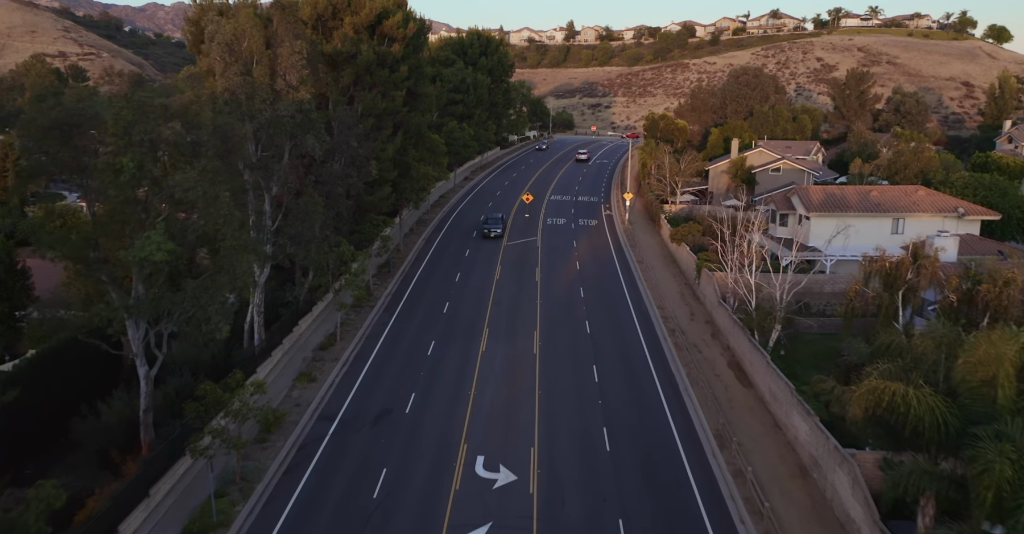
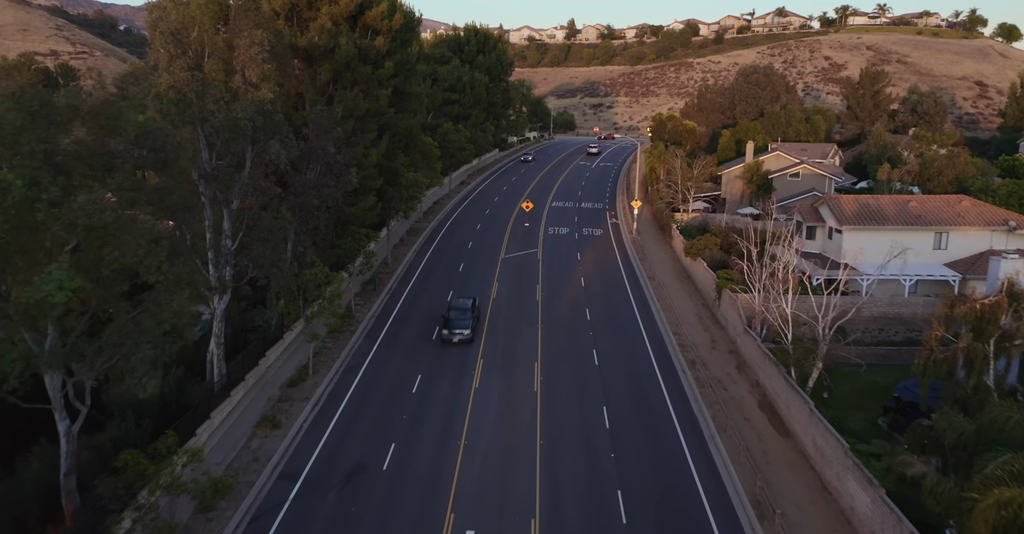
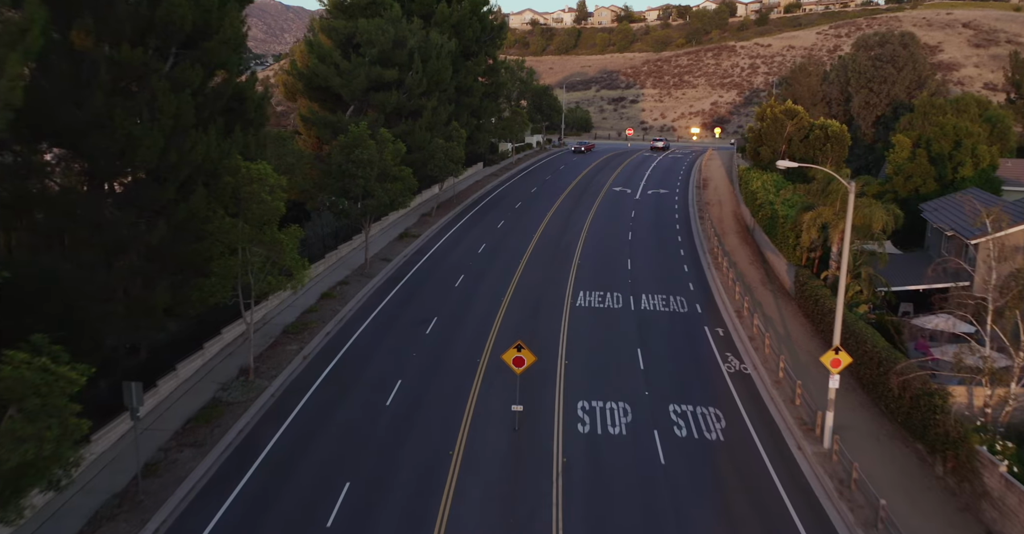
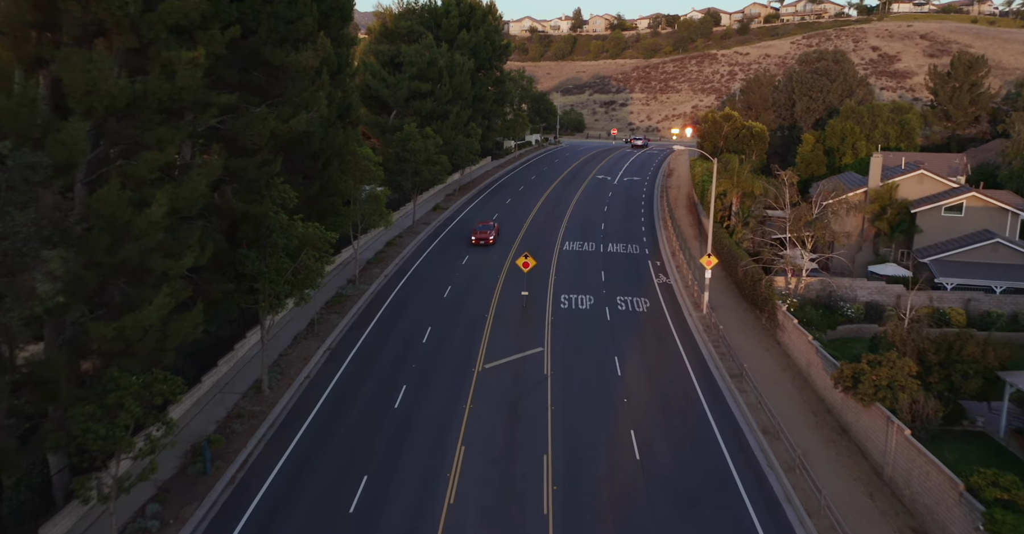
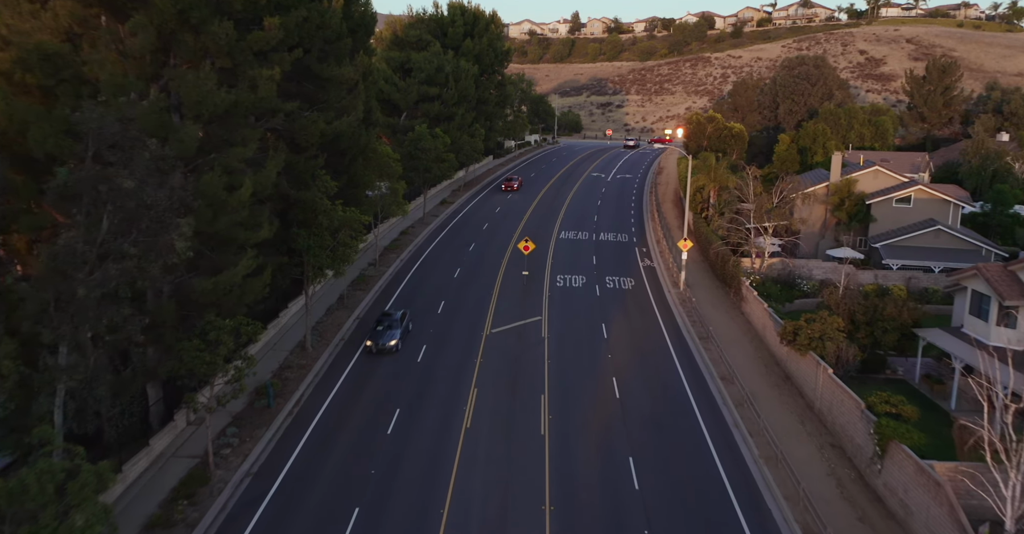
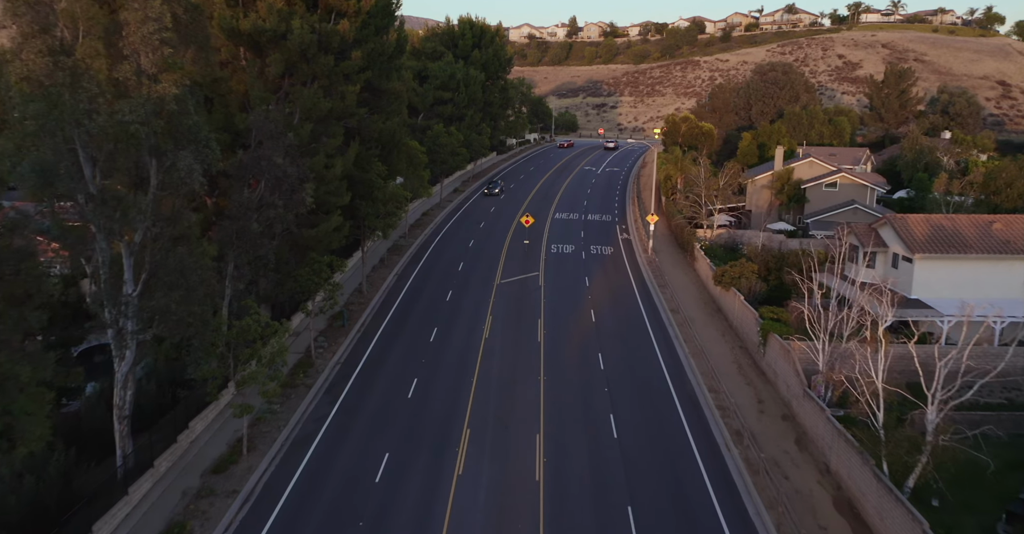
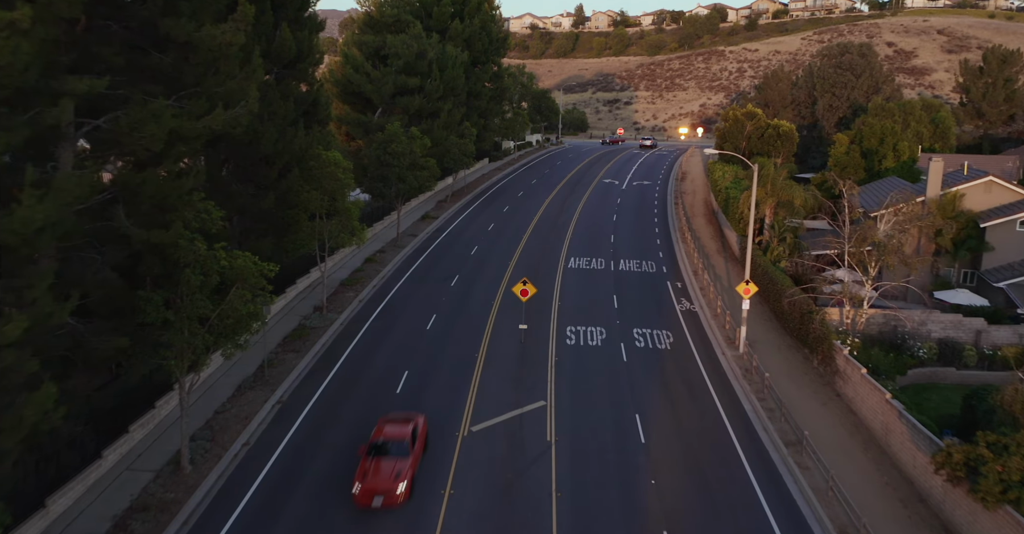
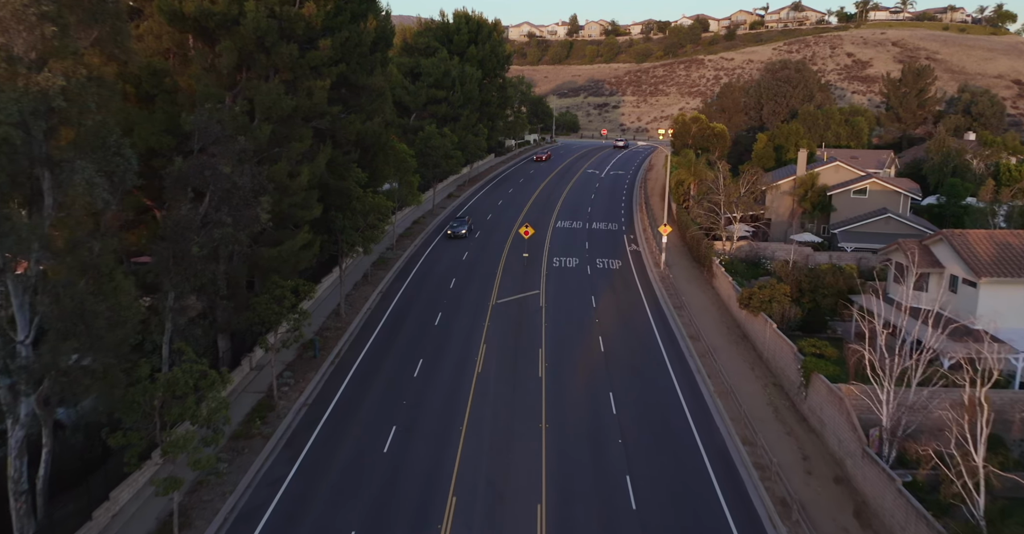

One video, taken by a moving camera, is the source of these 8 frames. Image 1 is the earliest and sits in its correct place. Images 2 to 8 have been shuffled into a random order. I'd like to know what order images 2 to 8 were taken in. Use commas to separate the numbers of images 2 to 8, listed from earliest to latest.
2, 6, 8, 5, 4, 7, 3
